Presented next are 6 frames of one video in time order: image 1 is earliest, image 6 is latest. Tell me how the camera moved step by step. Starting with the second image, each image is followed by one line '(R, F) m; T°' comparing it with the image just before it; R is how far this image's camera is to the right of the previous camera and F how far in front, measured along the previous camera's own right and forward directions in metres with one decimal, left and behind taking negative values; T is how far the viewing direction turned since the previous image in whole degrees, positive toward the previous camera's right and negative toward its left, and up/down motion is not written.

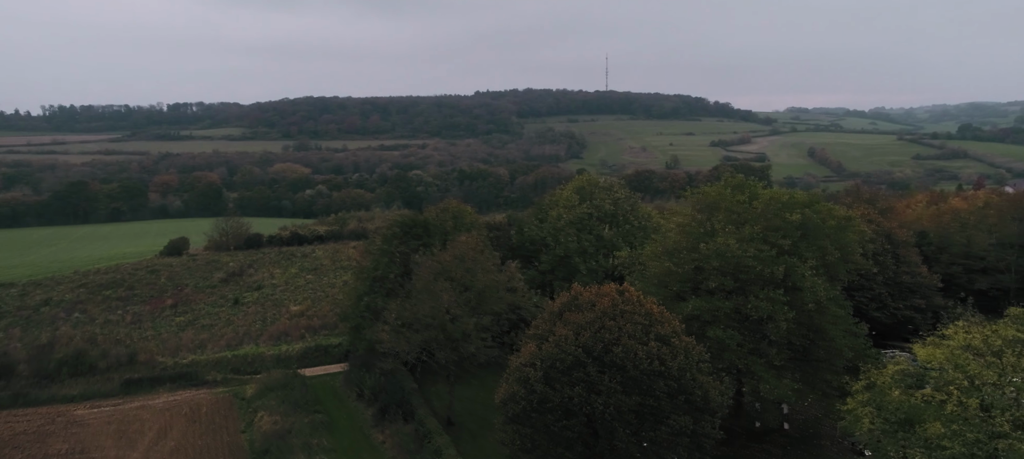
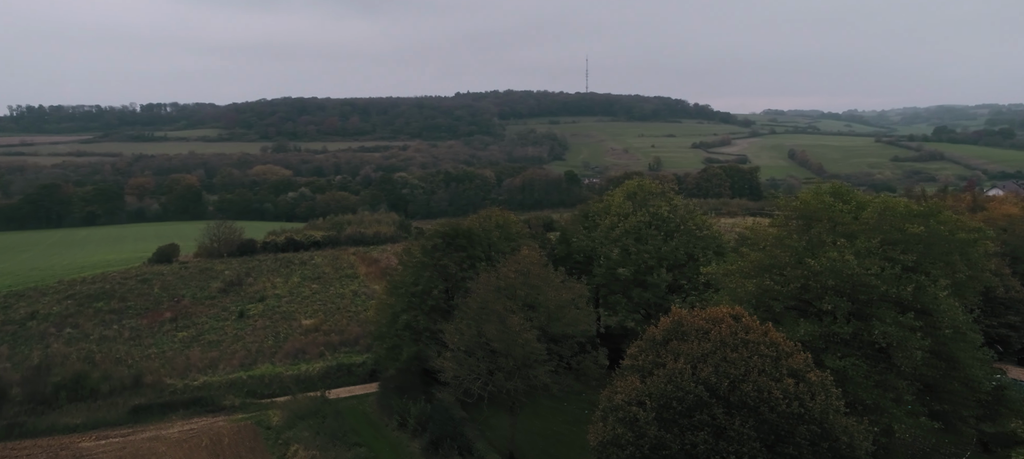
(-2.0, +1.7) m; +2°
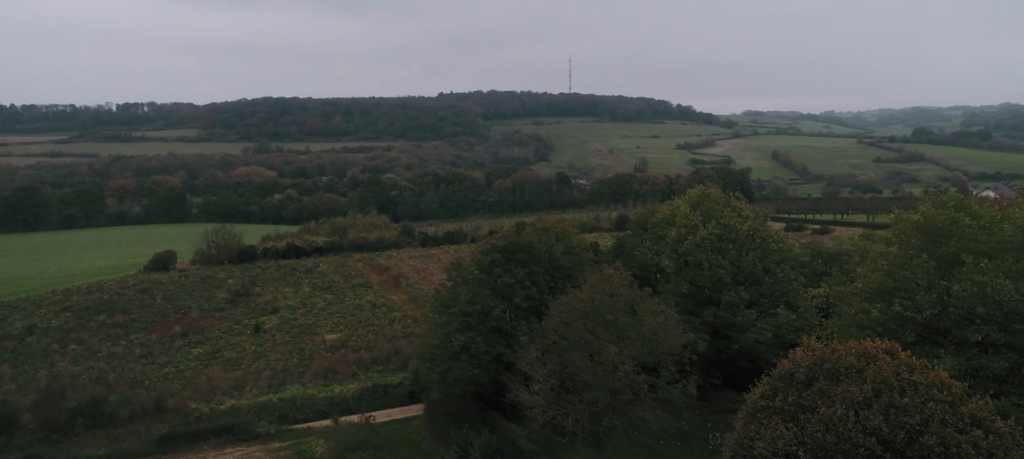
(-2.1, +1.3) m; +2°
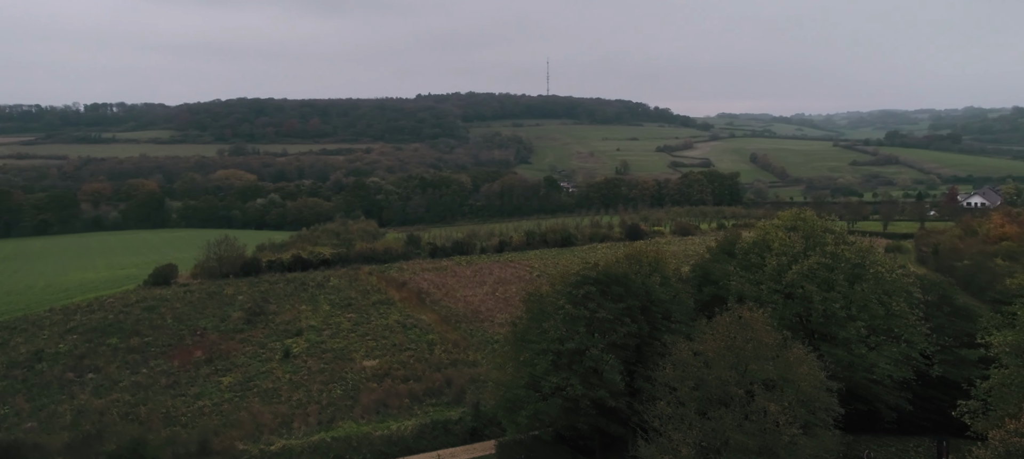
(-2.8, +1.3) m; +2°
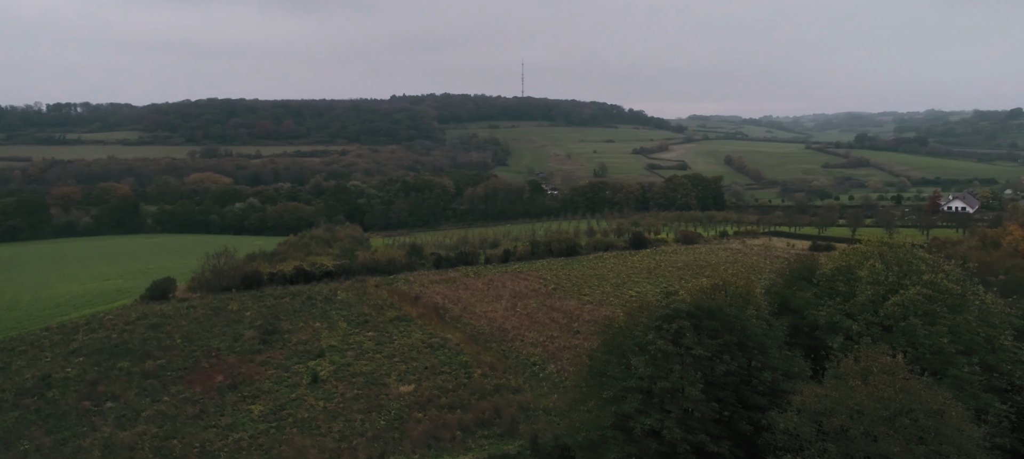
(-2.5, +0.9) m; +2°
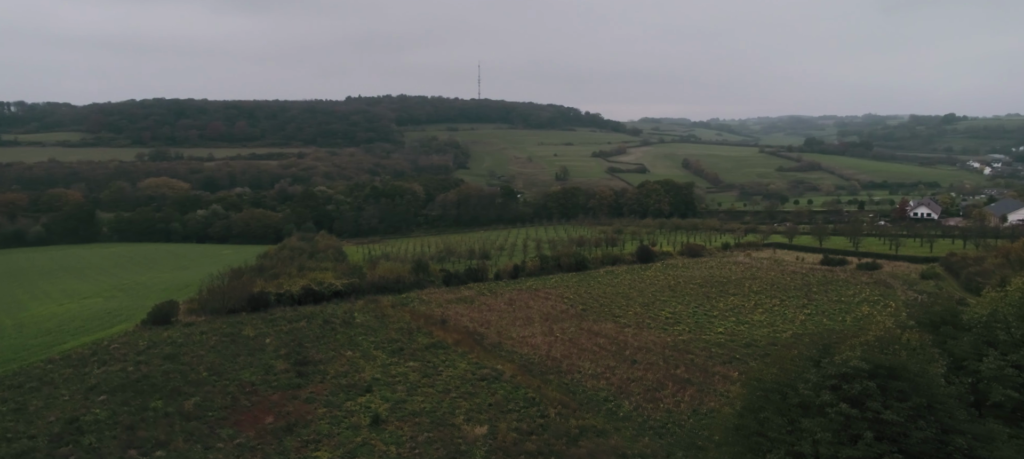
(-4.4, +1.1) m; +4°
